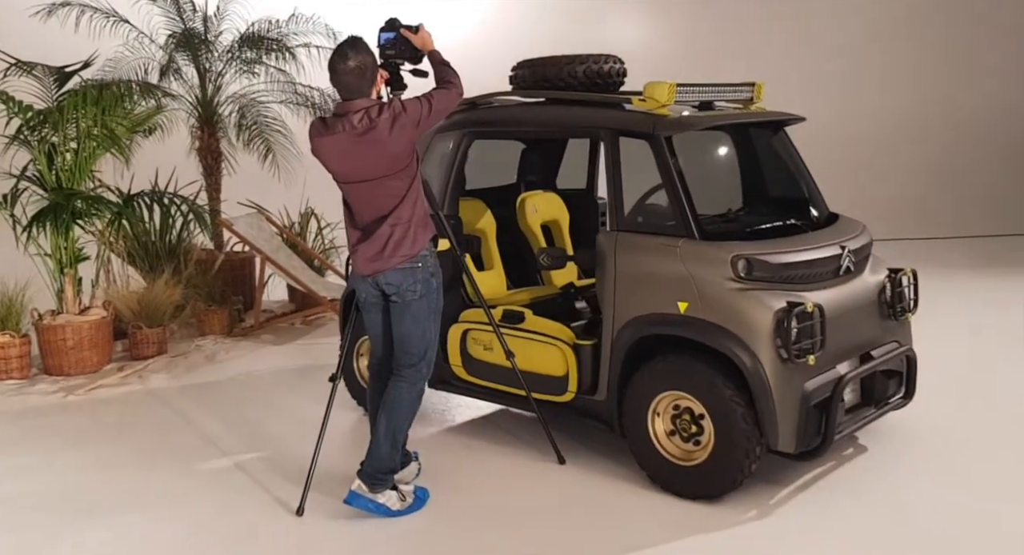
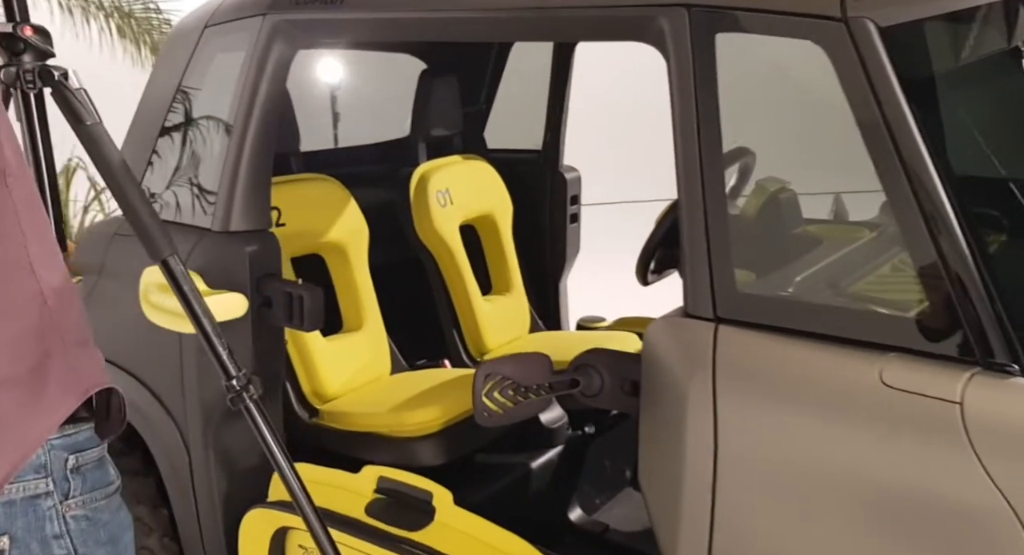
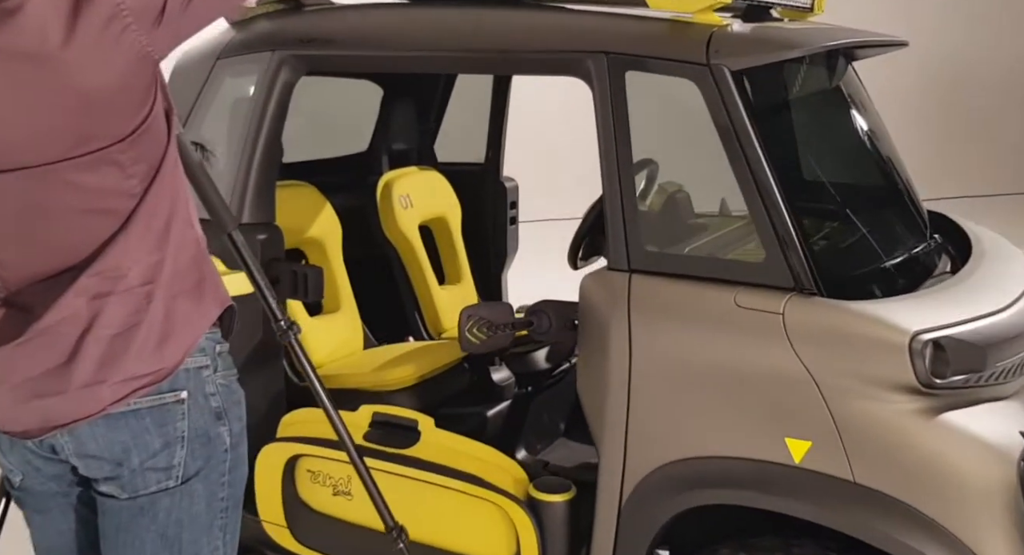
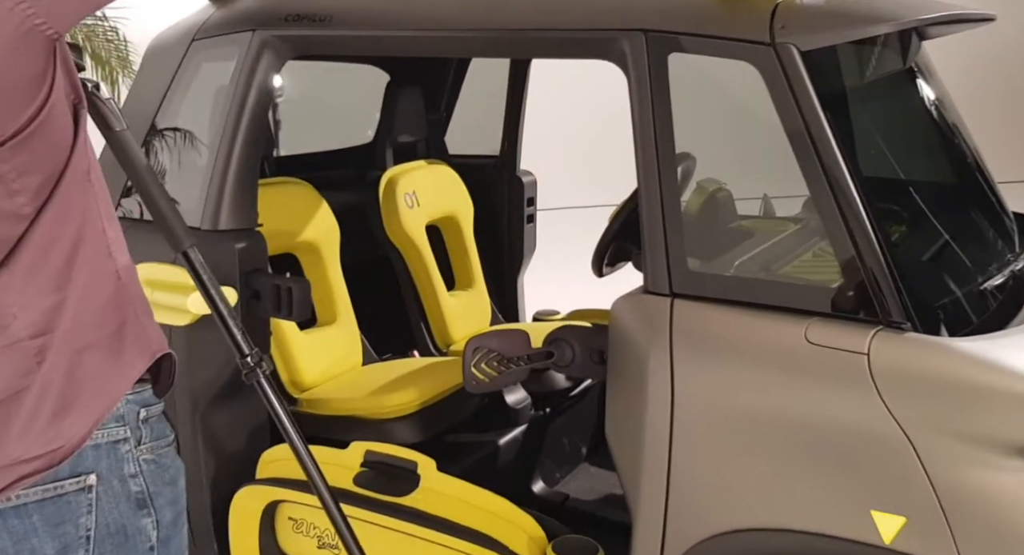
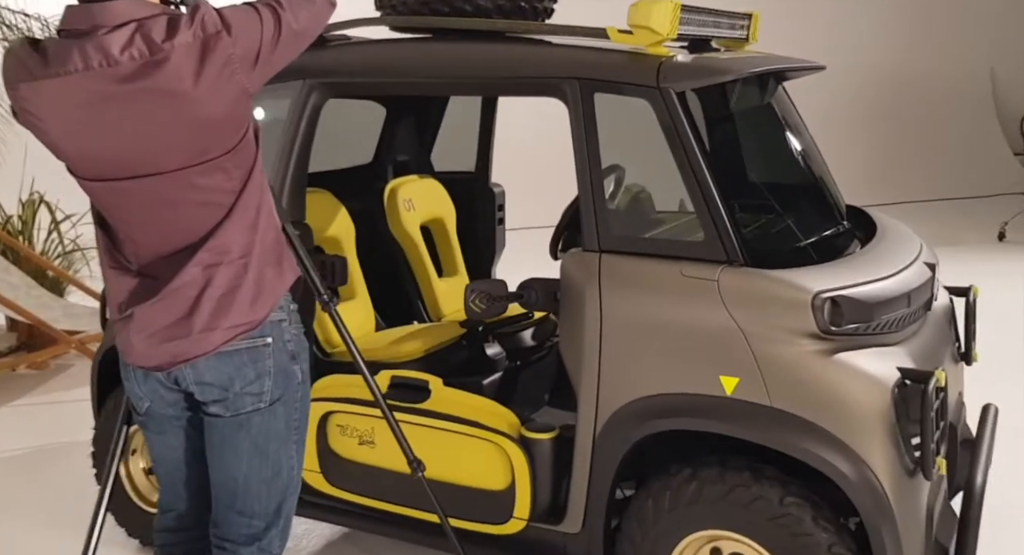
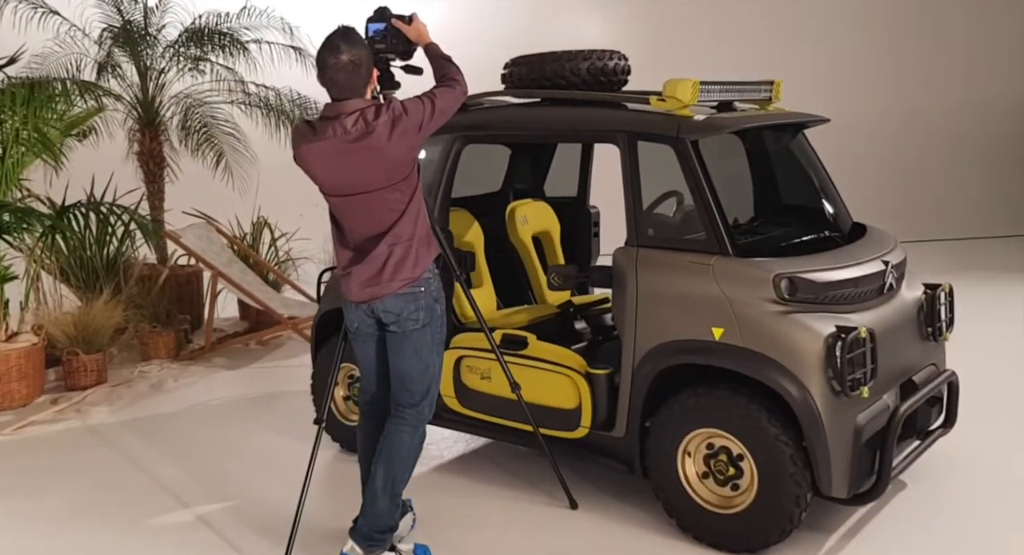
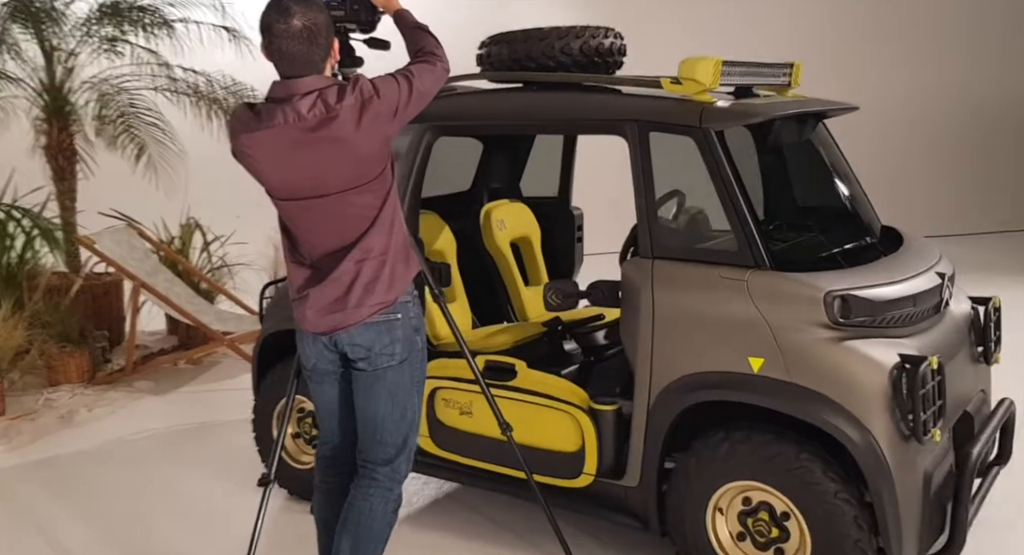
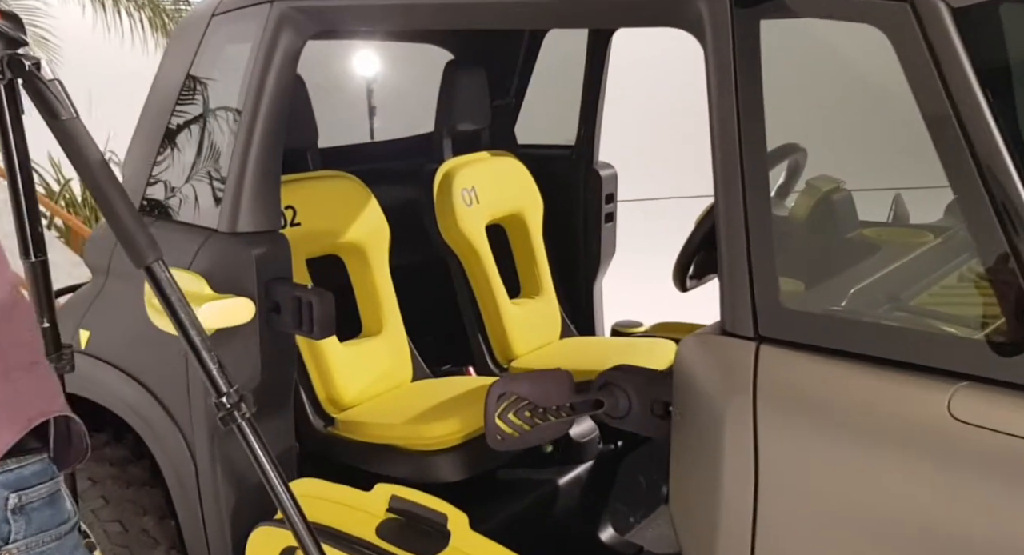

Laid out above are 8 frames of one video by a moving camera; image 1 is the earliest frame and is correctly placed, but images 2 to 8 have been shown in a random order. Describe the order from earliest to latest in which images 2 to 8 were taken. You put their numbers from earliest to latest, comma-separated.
6, 7, 5, 3, 4, 2, 8
